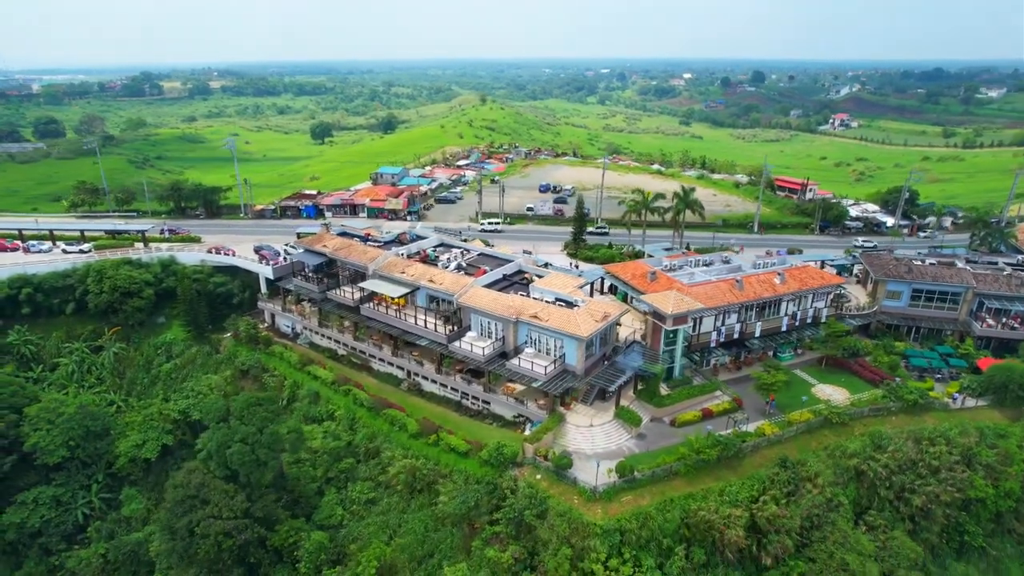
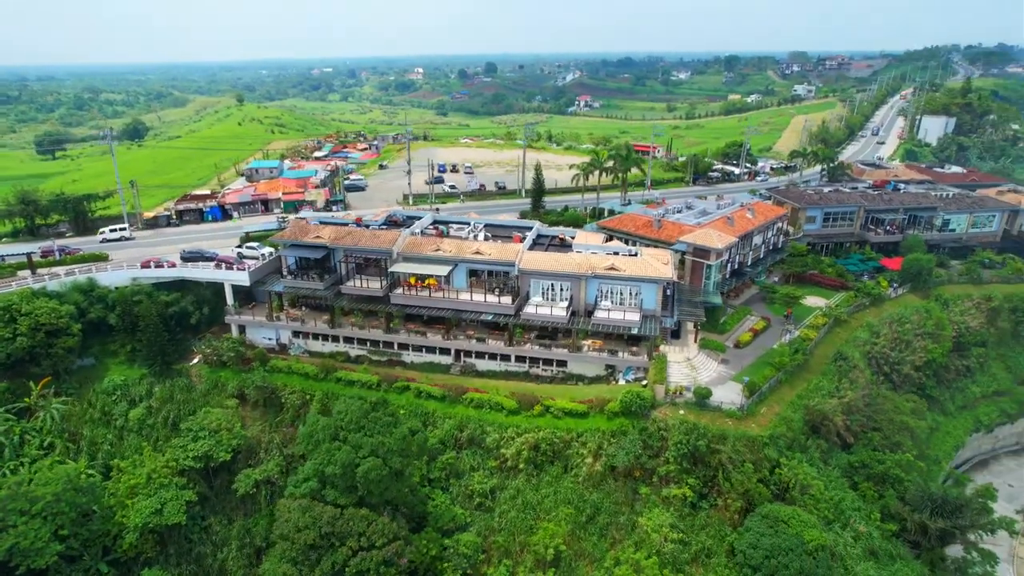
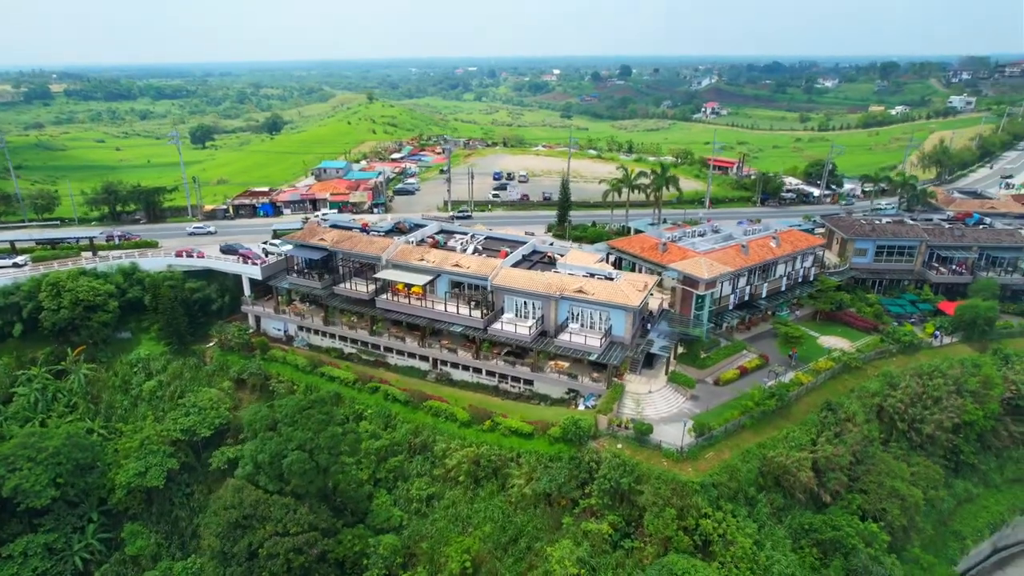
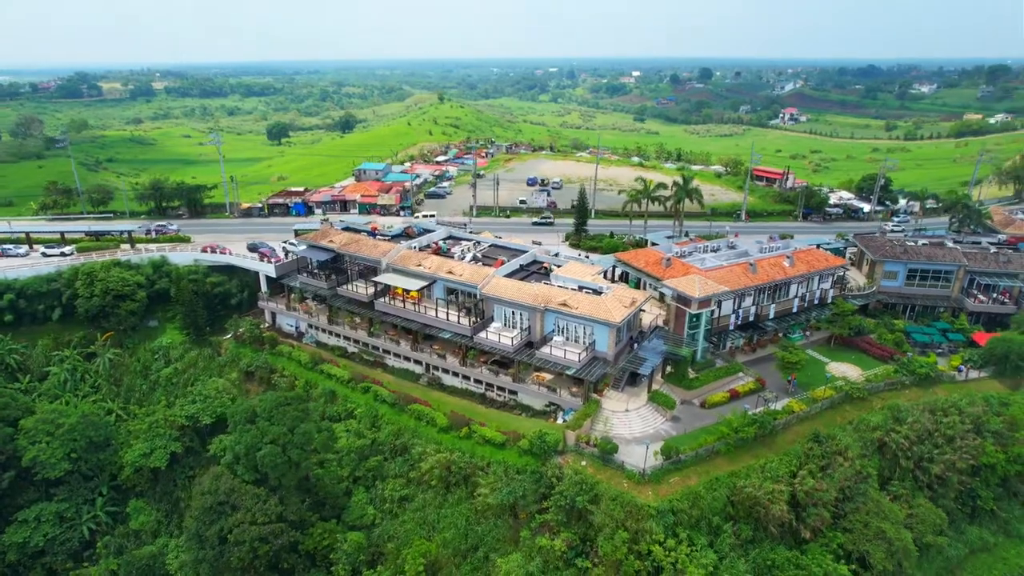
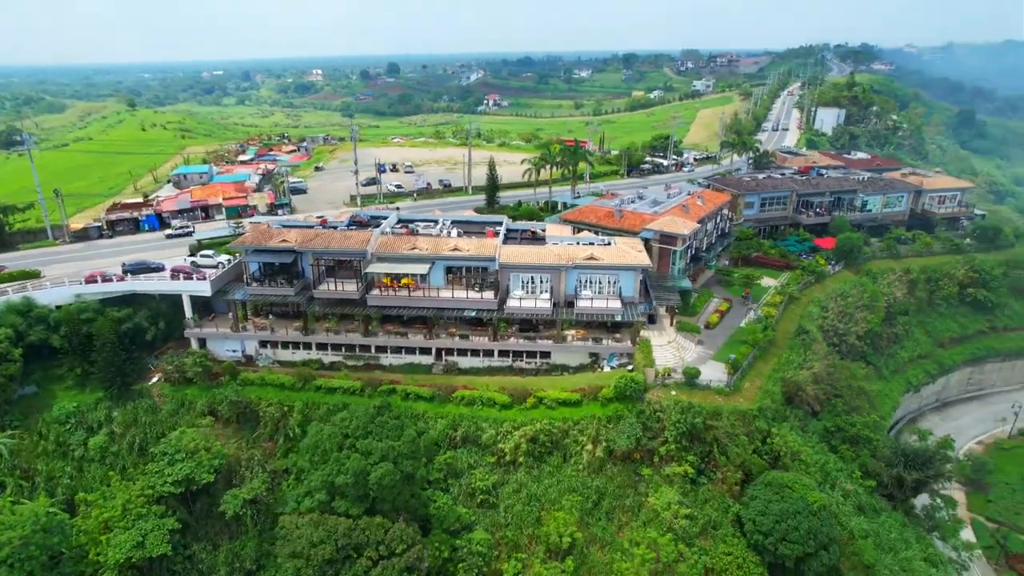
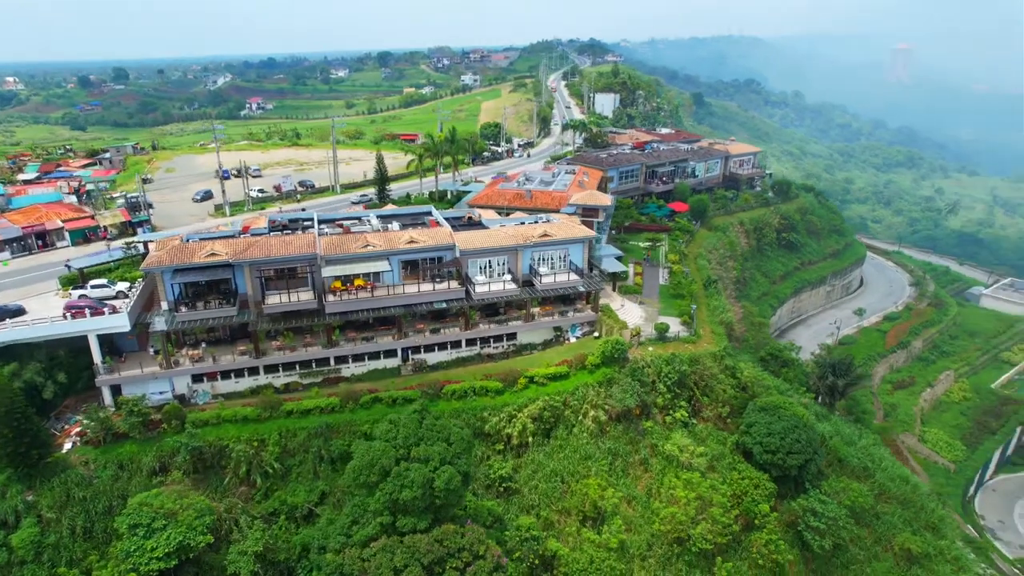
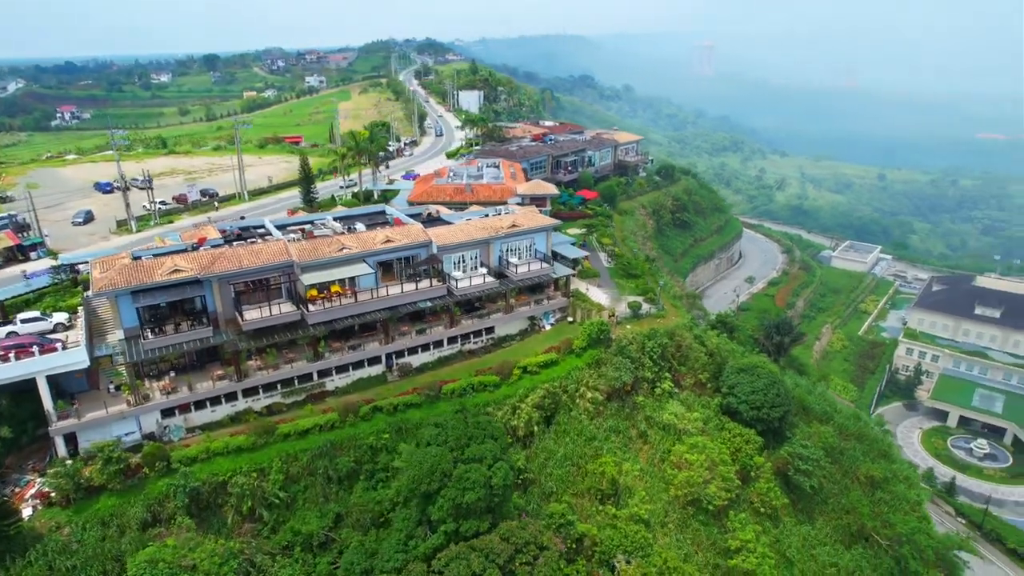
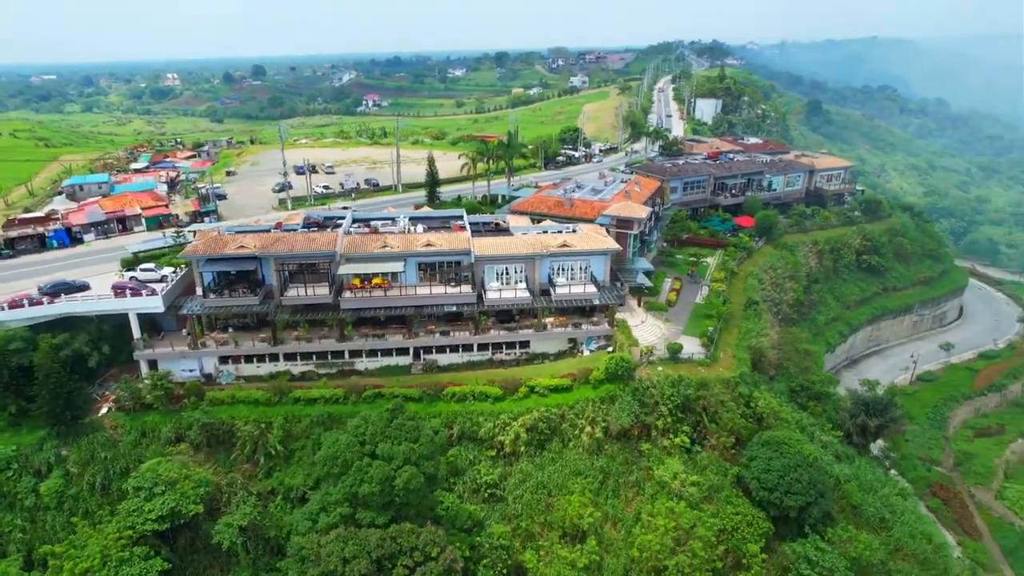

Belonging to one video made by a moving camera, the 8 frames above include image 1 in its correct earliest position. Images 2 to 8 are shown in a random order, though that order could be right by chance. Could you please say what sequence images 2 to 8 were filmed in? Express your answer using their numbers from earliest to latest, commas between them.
4, 3, 2, 5, 8, 6, 7
